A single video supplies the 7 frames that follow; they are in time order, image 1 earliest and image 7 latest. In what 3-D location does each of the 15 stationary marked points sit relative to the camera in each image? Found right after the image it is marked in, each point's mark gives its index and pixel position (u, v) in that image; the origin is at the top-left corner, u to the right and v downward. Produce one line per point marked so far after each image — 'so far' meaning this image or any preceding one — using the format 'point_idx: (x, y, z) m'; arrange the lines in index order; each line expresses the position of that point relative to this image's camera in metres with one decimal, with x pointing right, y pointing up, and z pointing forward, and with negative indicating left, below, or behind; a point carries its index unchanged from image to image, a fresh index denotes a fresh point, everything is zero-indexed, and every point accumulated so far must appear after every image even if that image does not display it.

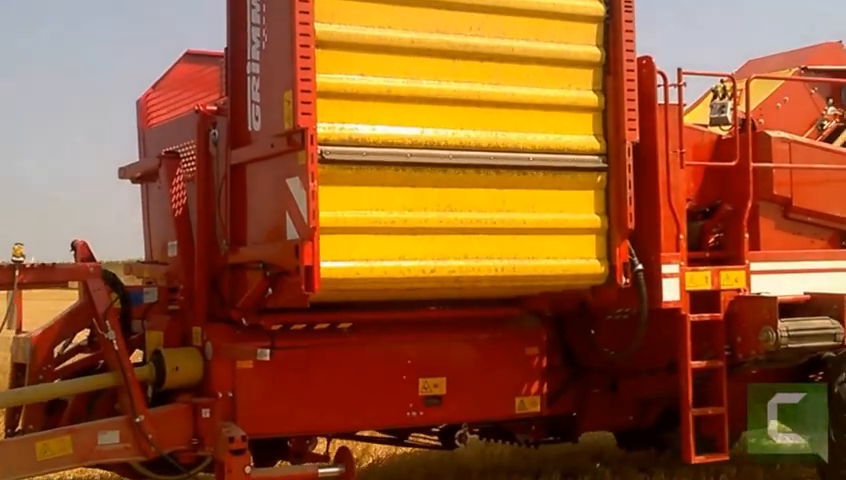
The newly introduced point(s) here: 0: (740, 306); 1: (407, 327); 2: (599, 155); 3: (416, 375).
0: (+1.5, -0.3, +5.5) m
1: (-0.1, -0.4, +5.7) m
2: (+0.8, +0.4, +5.2) m
3: (0.0, -0.7, +5.6) m
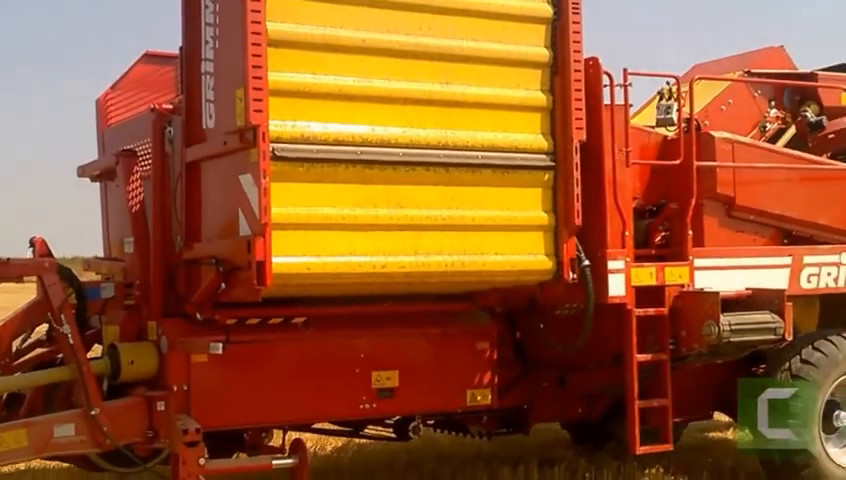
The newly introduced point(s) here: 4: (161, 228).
0: (+1.3, -0.3, +5.6) m
1: (-0.3, -0.4, +5.8) m
2: (+0.6, +0.4, +5.4) m
3: (-0.3, -0.6, +5.7) m
4: (-1.3, +0.1, +5.5) m
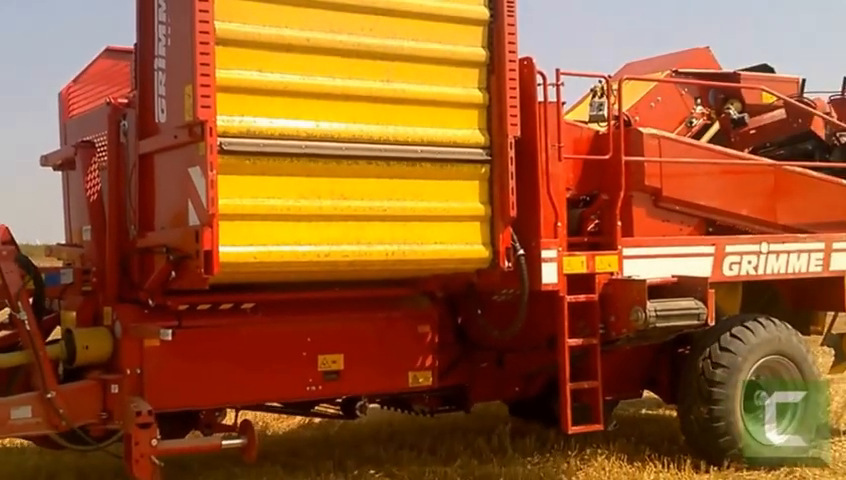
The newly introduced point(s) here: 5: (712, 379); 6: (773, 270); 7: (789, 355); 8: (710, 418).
0: (+1.0, -0.2, +6.0) m
1: (-0.6, -0.4, +6.0) m
2: (+0.3, +0.5, +5.7) m
3: (-0.6, -0.6, +6.0) m
4: (-1.5, +0.1, +5.7) m
5: (+1.7, -0.8, +6.6) m
6: (+2.0, -0.2, +6.7) m
7: (+2.2, -0.7, +6.9) m
8: (+1.6, -1.0, +6.6) m
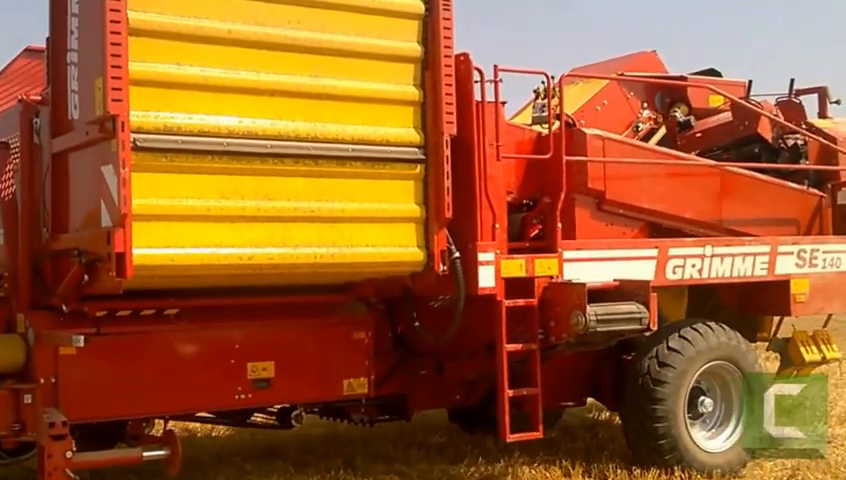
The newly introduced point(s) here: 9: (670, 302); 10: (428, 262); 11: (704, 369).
0: (+0.7, -0.3, +5.8) m
1: (-0.9, -0.4, +5.8) m
2: (0.0, +0.4, +5.5) m
3: (-0.9, -0.6, +5.8) m
4: (-1.9, +0.1, +5.4) m
5: (+1.3, -0.8, +6.4) m
6: (+1.7, -0.2, +6.5) m
7: (+1.8, -0.7, +6.7) m
8: (+1.3, -1.0, +6.4) m
9: (+1.6, -0.4, +7.1) m
10: (0.0, -0.1, +5.5) m
11: (+1.6, -0.7, +6.6) m
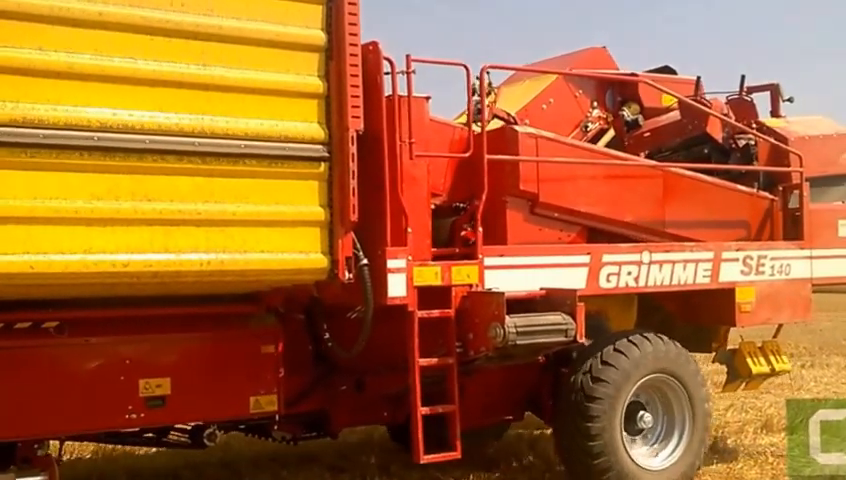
0: (+0.2, -0.3, +5.3) m
1: (-1.4, -0.4, +5.3) m
2: (-0.4, +0.4, +5.0) m
3: (-1.3, -0.6, +5.3) m
4: (-2.3, +0.1, +4.9) m
5: (+0.9, -0.8, +6.0) m
6: (+1.2, -0.2, +6.1) m
7: (+1.4, -0.7, +6.3) m
8: (+0.8, -1.0, +6.0) m
9: (+1.1, -0.4, +6.7) m
10: (-0.4, -0.1, +5.0) m
11: (+1.2, -0.8, +6.2) m
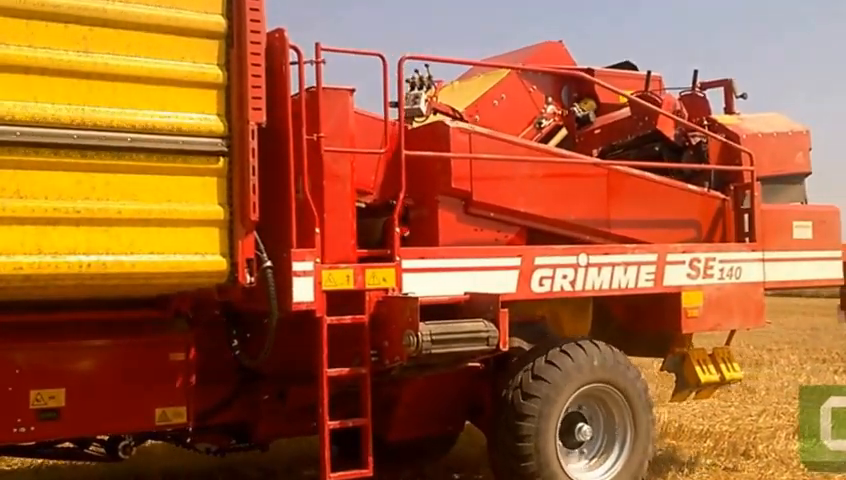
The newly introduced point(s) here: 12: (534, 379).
0: (-0.2, -0.3, +5.0) m
1: (-1.8, -0.4, +5.0) m
2: (-0.8, +0.4, +4.7) m
3: (-1.7, -0.6, +4.9) m
4: (-2.7, +0.1, +4.6) m
5: (+0.5, -0.8, +5.6) m
6: (+0.9, -0.2, +5.8) m
7: (+1.0, -0.7, +6.0) m
8: (+0.5, -1.1, +5.6) m
9: (+0.8, -0.4, +6.3) m
10: (-0.8, -0.1, +4.7) m
11: (+0.8, -0.8, +5.9) m
12: (+0.6, -0.7, +5.7) m
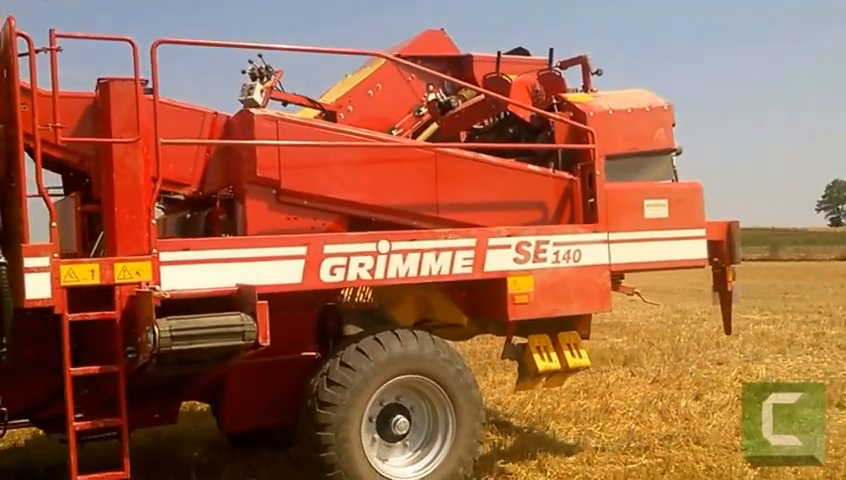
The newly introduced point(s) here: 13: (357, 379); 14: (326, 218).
0: (-1.2, -0.3, +4.9) m
1: (-2.8, -0.4, +5.0) m
2: (-1.9, +0.4, +4.6) m
3: (-2.7, -0.6, +5.0) m
4: (-3.7, 0.0, +4.7) m
5: (-0.5, -0.8, +5.5) m
6: (-0.1, -0.2, +5.6) m
7: (+0.1, -0.7, +5.8) m
8: (-0.5, -1.0, +5.5) m
9: (-0.2, -0.4, +6.2) m
10: (-1.8, -0.1, +4.7) m
11: (-0.1, -0.7, +5.7) m
12: (-0.4, -0.6, +5.6) m
13: (-0.4, -0.8, +5.5) m
14: (-0.5, +0.1, +6.0) m
